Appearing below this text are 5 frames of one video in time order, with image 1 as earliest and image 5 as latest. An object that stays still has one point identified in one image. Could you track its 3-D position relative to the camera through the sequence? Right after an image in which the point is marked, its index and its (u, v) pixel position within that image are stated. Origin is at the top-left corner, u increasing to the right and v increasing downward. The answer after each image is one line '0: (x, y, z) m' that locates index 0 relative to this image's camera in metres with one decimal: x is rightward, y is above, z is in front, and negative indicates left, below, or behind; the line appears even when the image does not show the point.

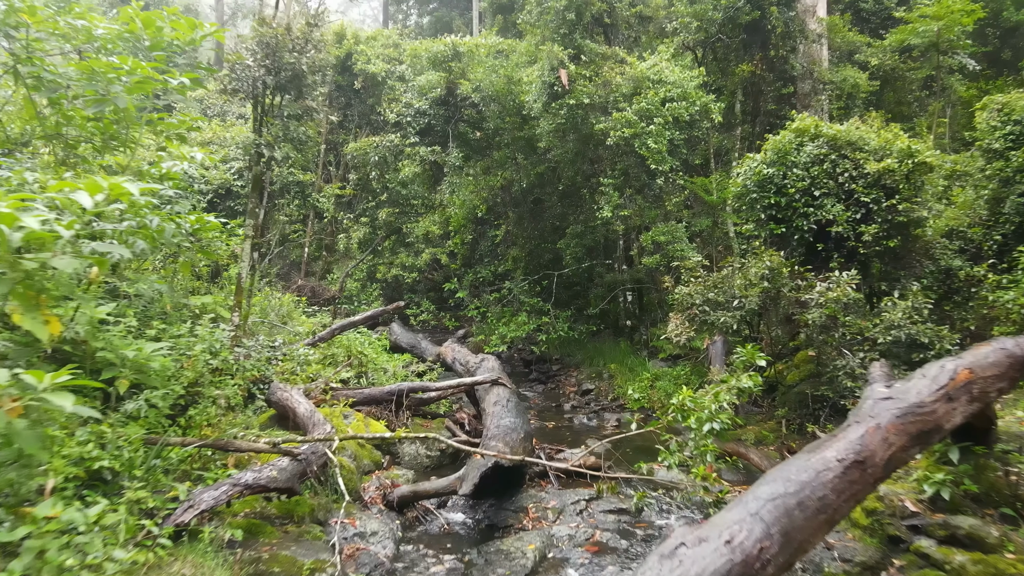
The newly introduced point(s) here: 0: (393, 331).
0: (-2.1, -0.8, +10.2) m
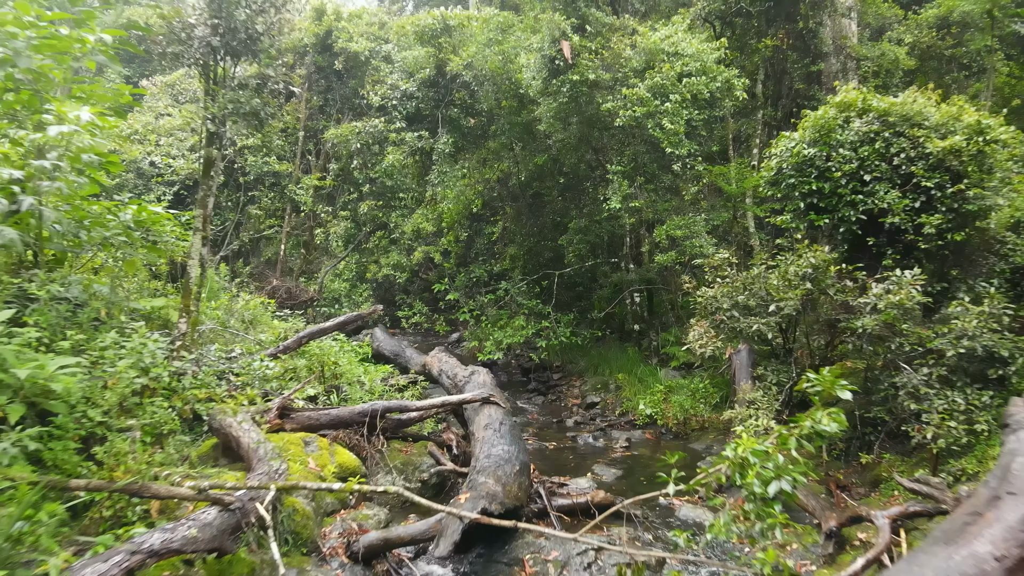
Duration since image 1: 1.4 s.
0: (-2.2, -0.8, +9.2) m
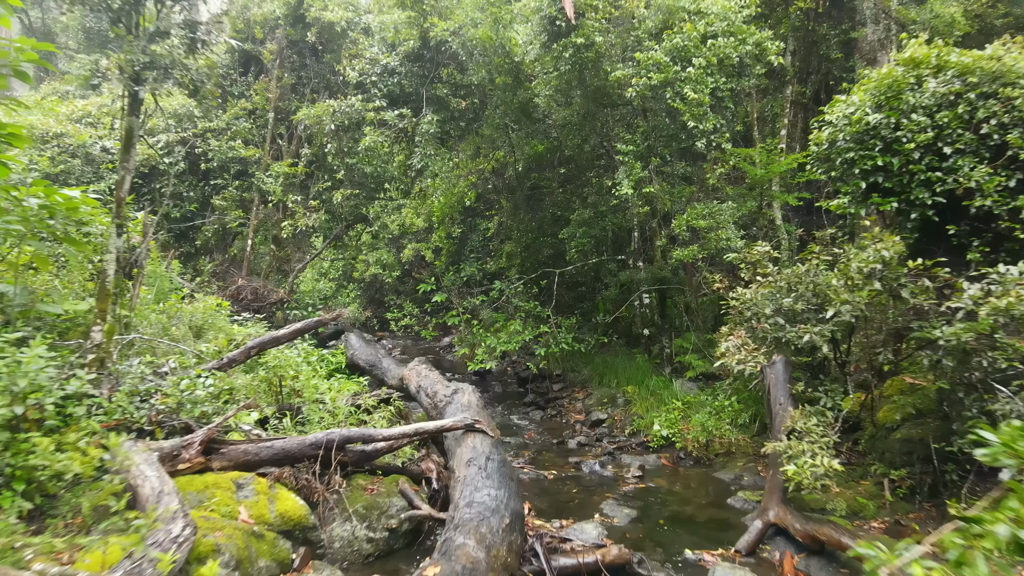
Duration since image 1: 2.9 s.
0: (-2.3, -0.8, +8.1) m
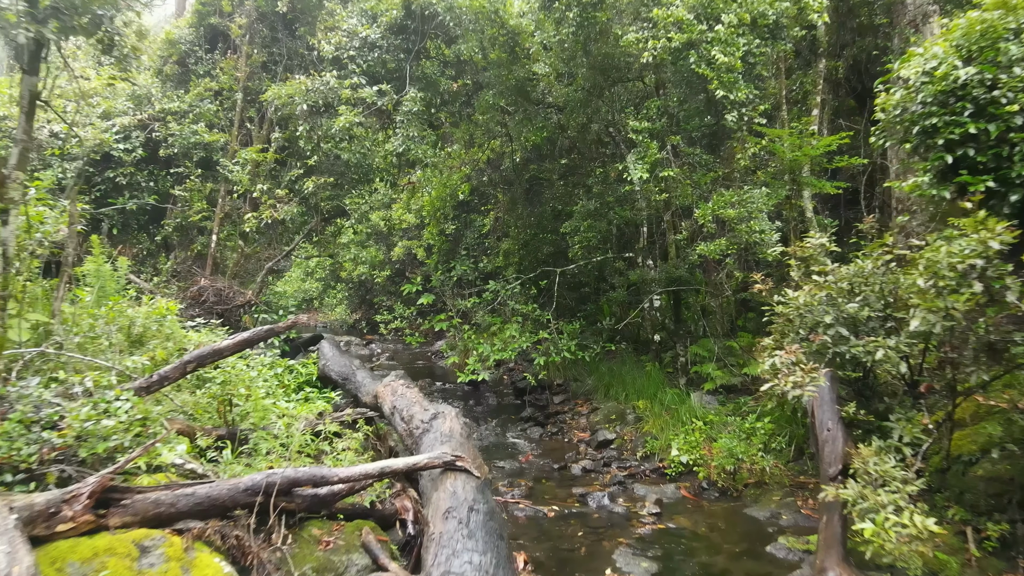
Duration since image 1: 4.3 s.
0: (-2.3, -0.8, +7.1) m
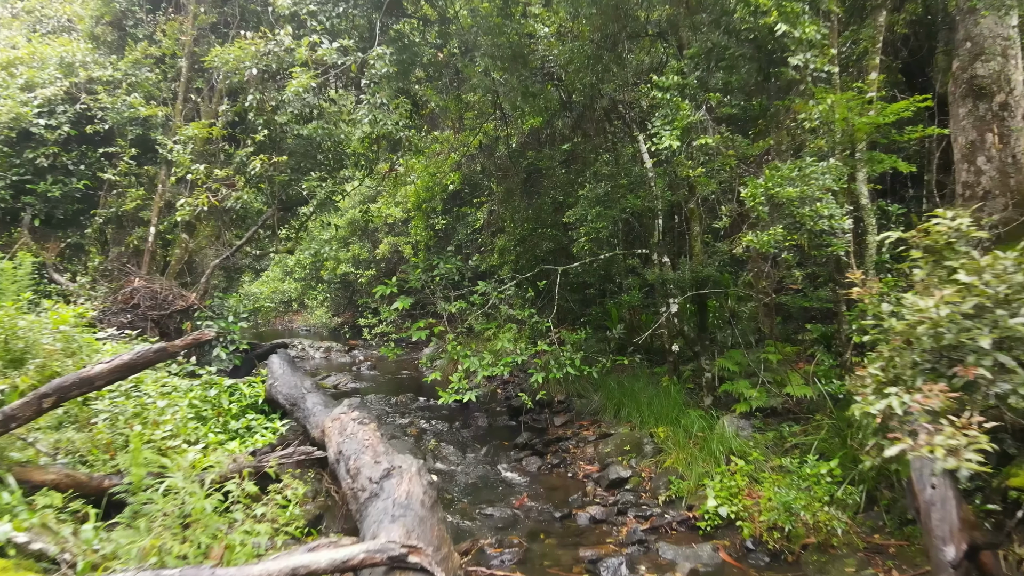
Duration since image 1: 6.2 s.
0: (-2.4, -0.9, +5.8) m
